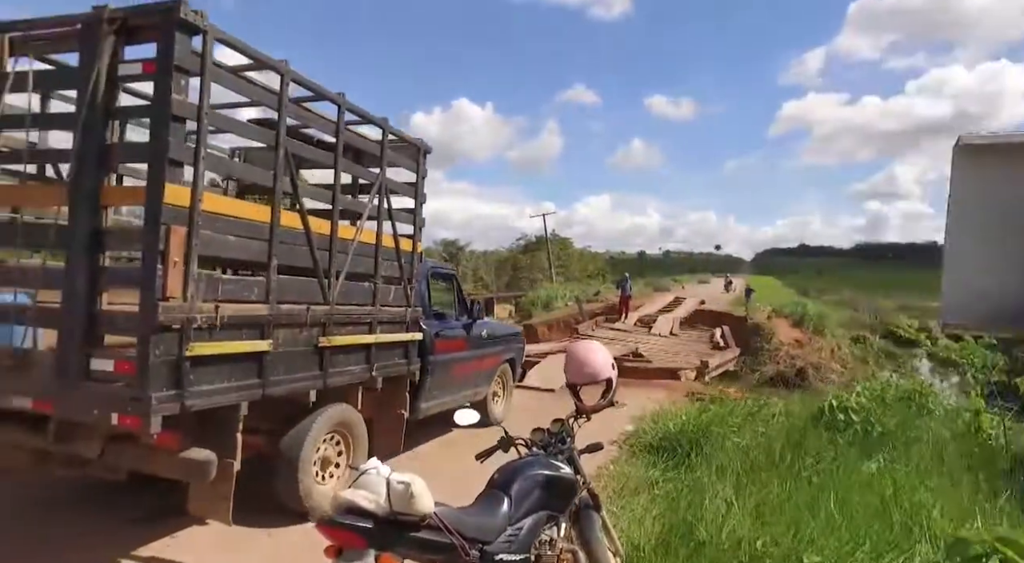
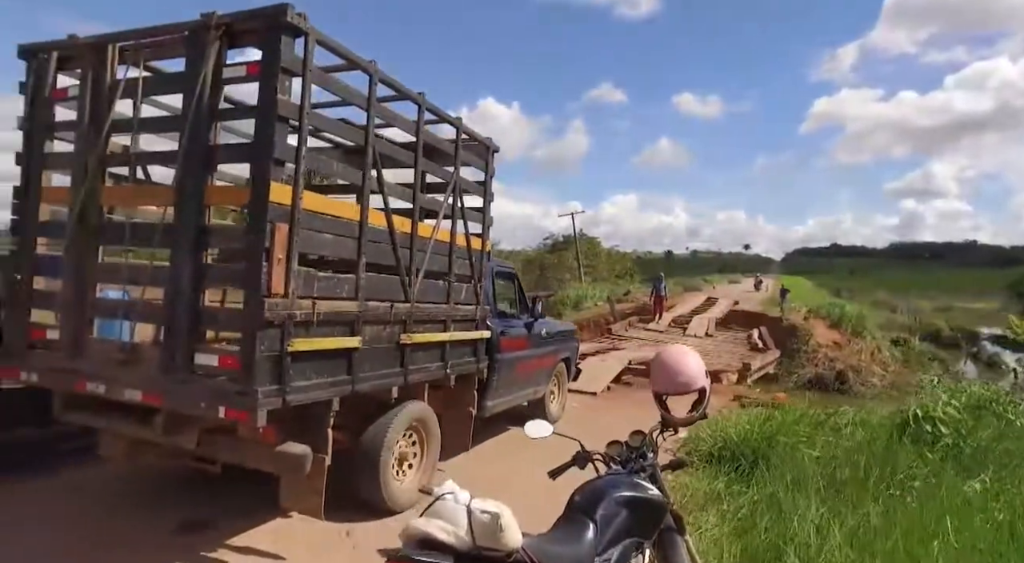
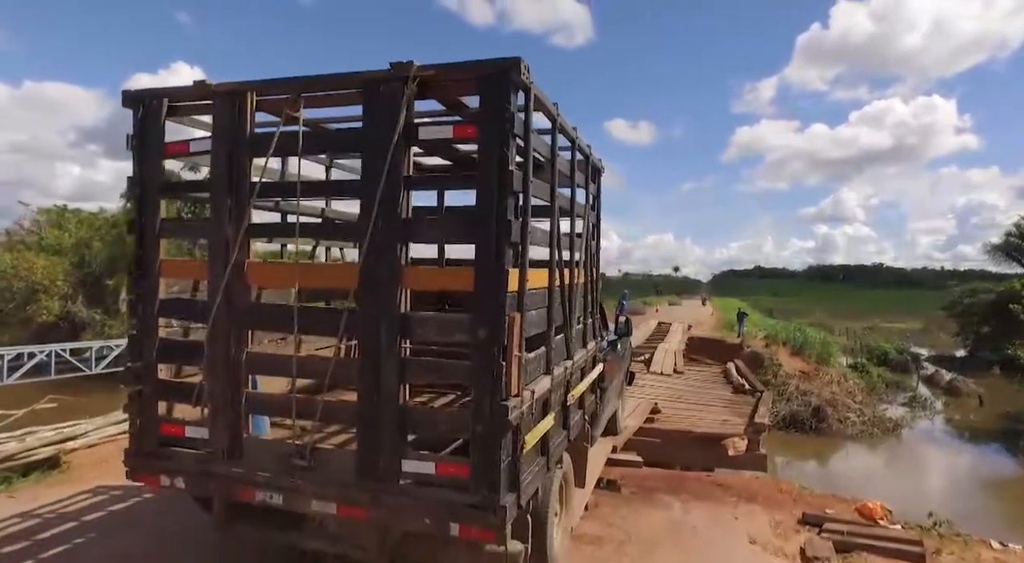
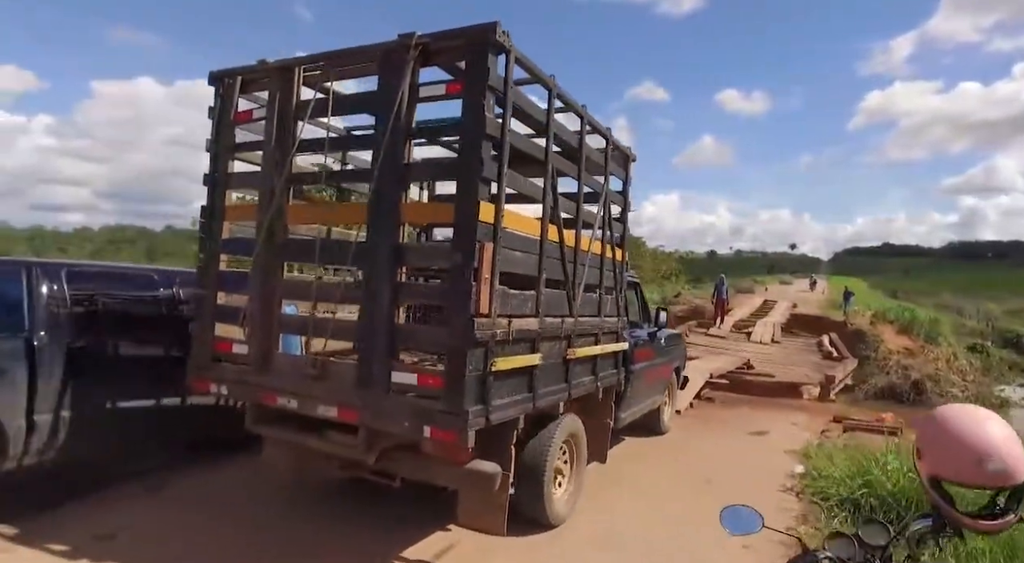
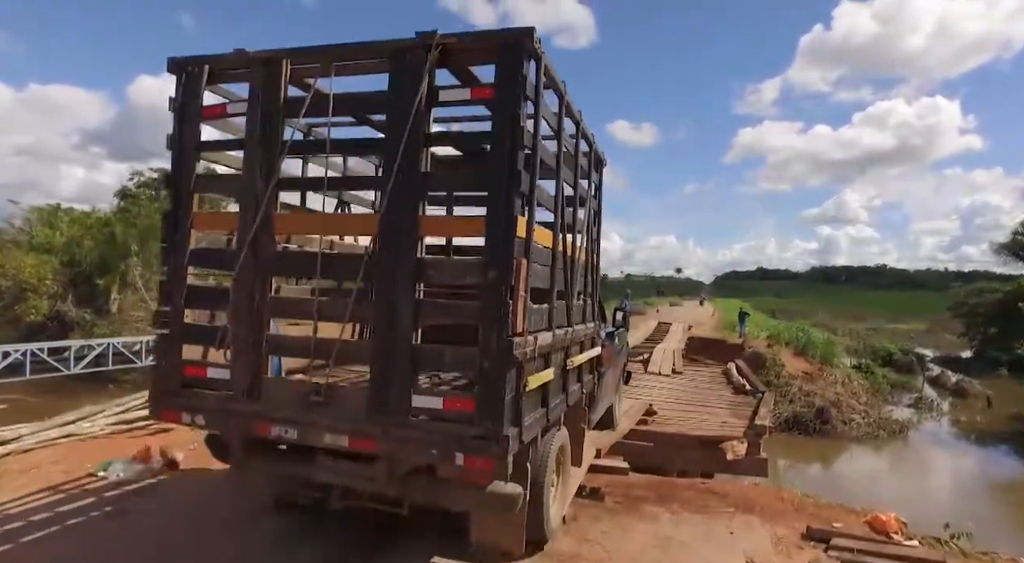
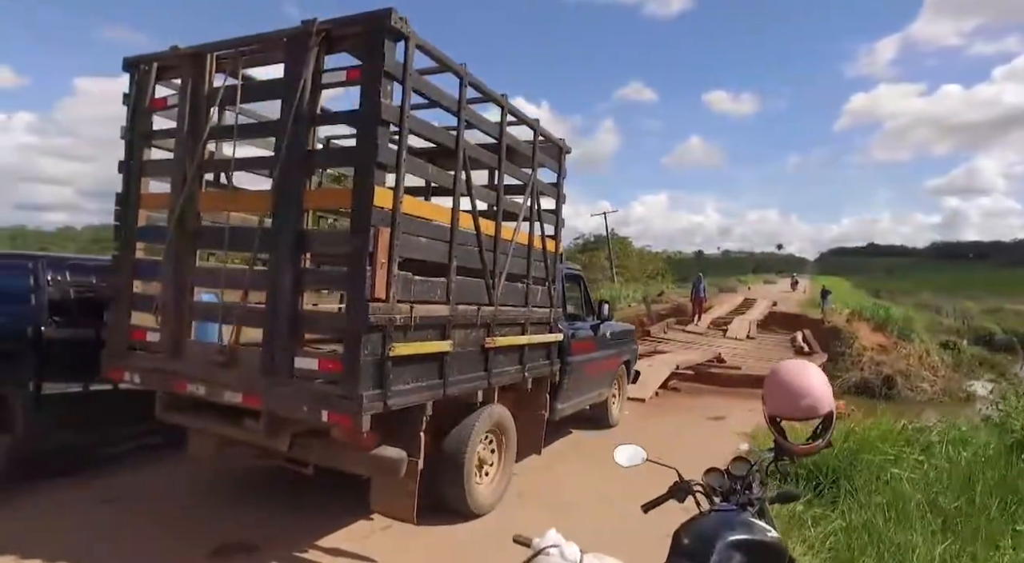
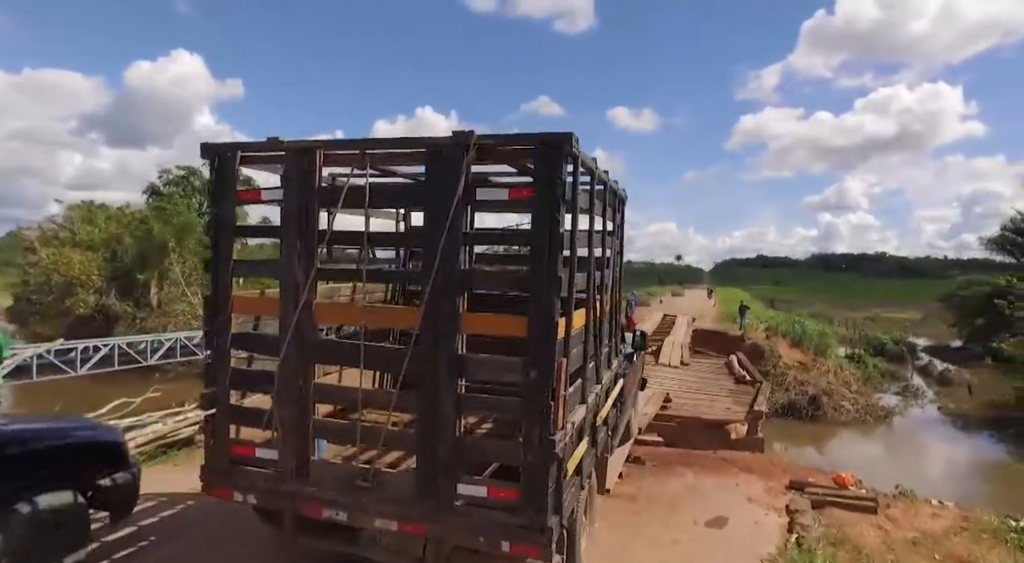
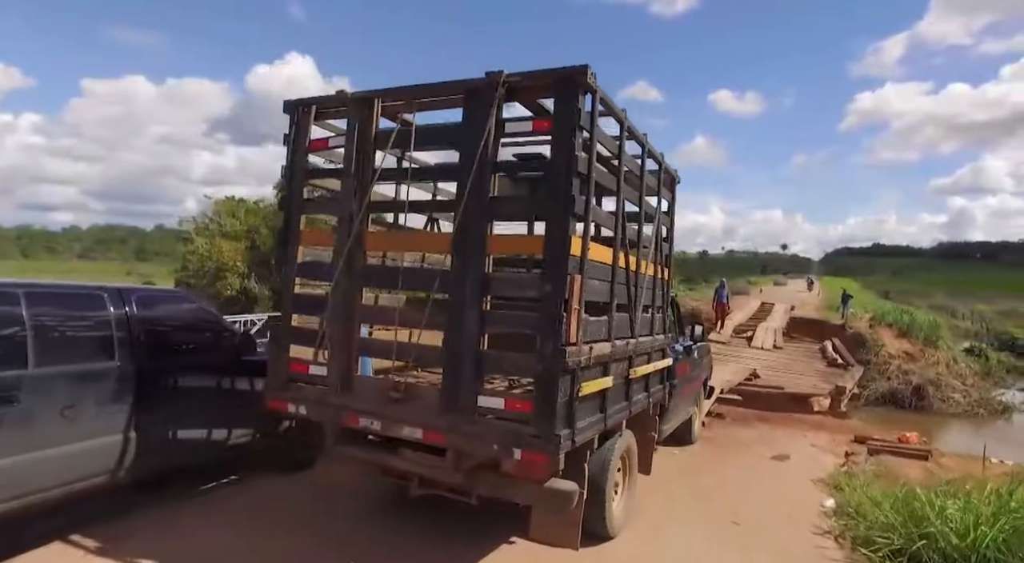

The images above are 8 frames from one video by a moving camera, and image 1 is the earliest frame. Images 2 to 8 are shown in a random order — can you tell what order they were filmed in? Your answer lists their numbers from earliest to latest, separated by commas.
2, 6, 4, 8, 7, 3, 5
